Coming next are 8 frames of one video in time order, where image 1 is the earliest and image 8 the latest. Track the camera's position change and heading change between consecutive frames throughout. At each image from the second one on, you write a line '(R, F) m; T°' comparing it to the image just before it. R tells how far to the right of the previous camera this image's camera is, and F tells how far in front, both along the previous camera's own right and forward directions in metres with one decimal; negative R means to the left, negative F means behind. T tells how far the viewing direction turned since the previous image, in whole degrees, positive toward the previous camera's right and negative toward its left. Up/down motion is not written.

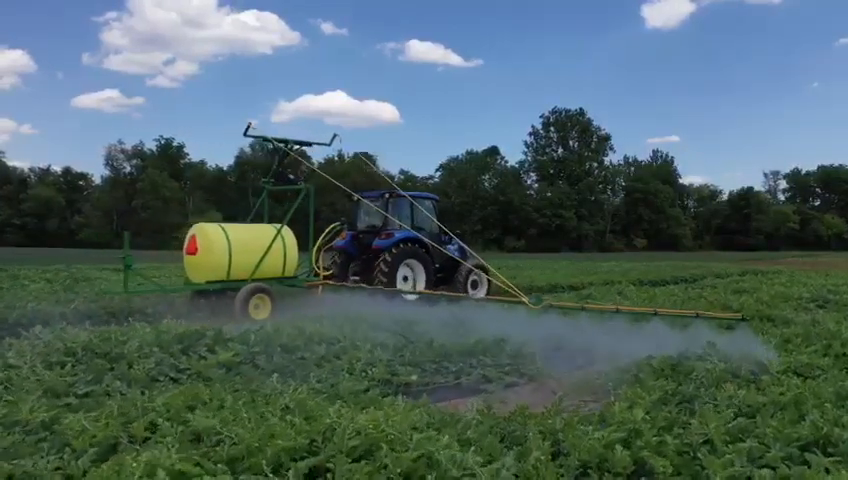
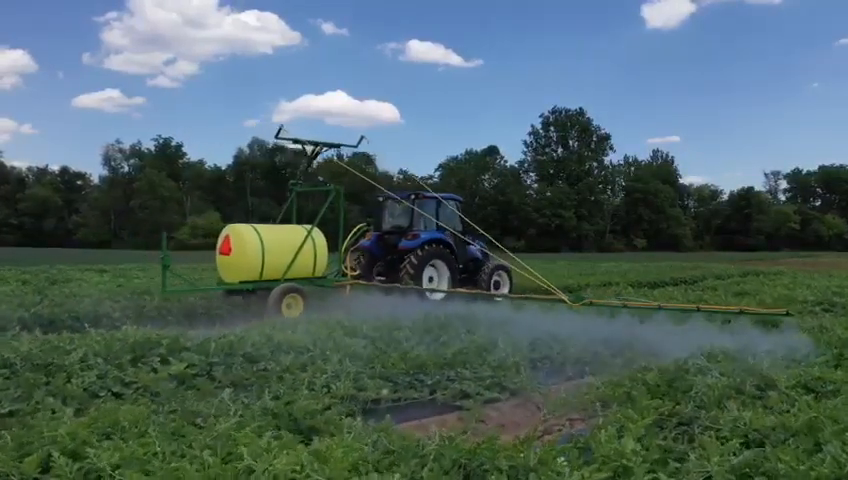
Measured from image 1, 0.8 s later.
(+0.1, +0.4) m; 0°
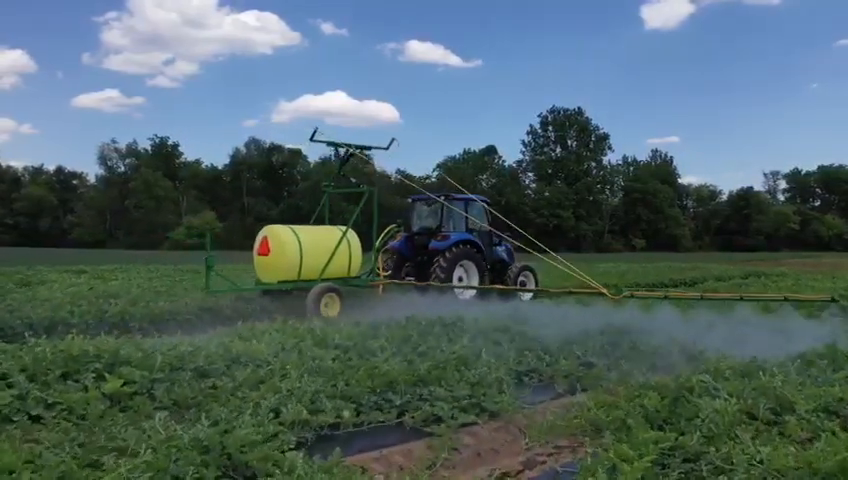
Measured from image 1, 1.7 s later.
(+0.1, +0.4) m; 0°
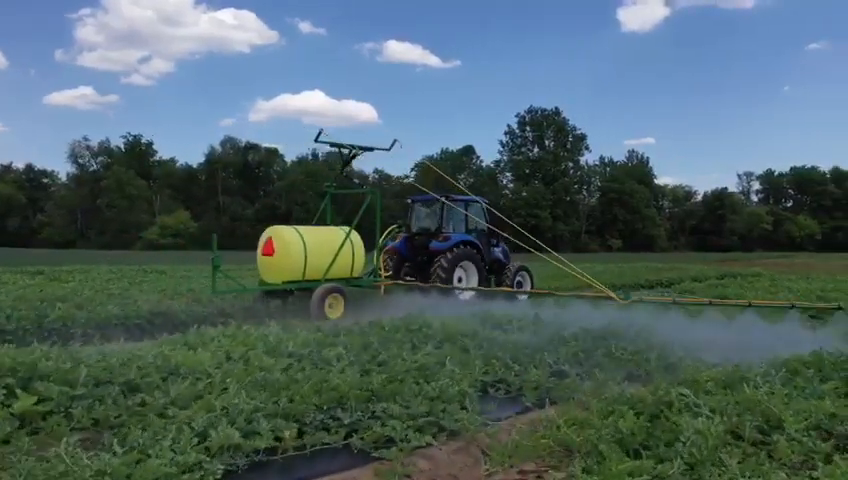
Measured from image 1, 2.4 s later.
(+0.1, +0.3) m; +2°
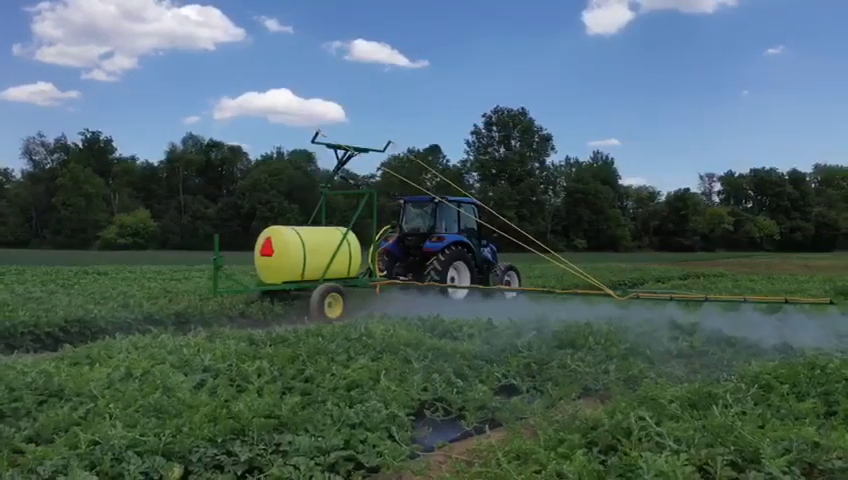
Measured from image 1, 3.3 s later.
(+0.2, +0.5) m; +3°
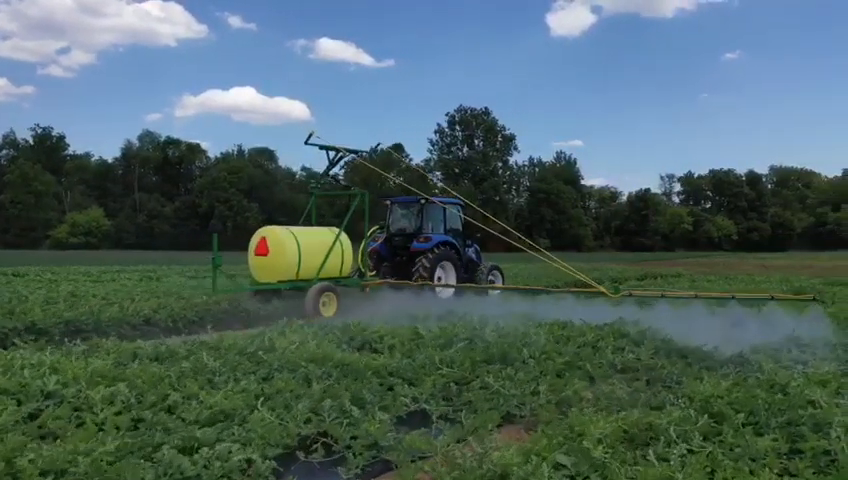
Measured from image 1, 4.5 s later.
(+0.3, +0.6) m; +3°
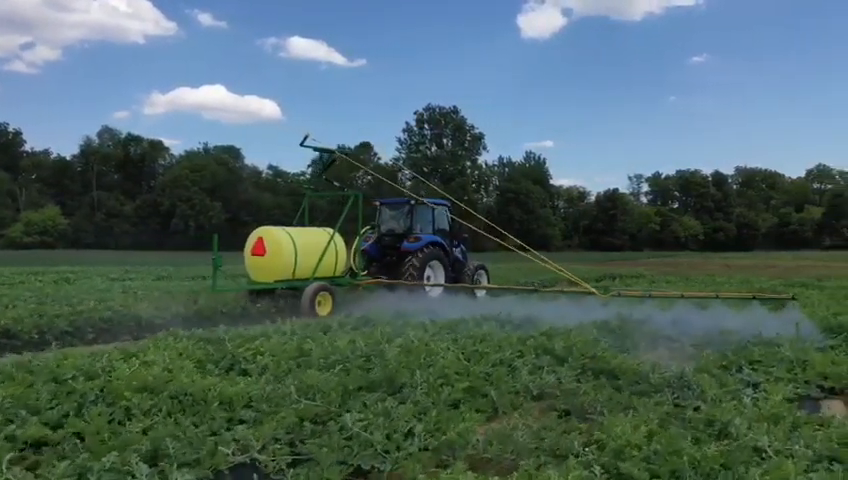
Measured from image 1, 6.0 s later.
(+0.4, +0.7) m; +2°
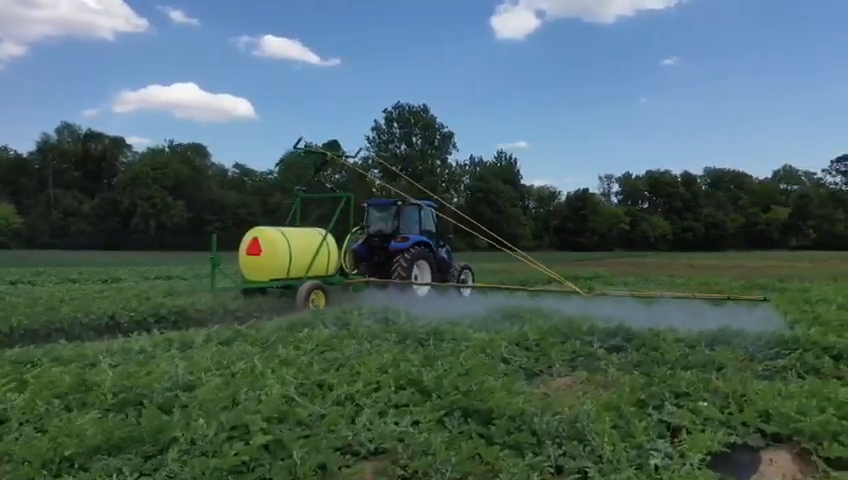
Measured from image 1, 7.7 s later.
(+0.6, +0.9) m; +2°
